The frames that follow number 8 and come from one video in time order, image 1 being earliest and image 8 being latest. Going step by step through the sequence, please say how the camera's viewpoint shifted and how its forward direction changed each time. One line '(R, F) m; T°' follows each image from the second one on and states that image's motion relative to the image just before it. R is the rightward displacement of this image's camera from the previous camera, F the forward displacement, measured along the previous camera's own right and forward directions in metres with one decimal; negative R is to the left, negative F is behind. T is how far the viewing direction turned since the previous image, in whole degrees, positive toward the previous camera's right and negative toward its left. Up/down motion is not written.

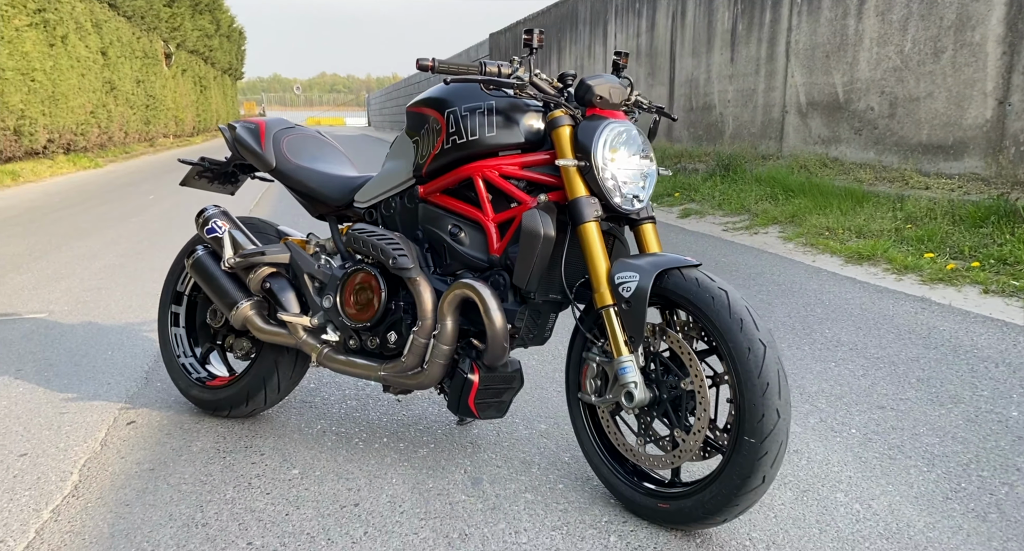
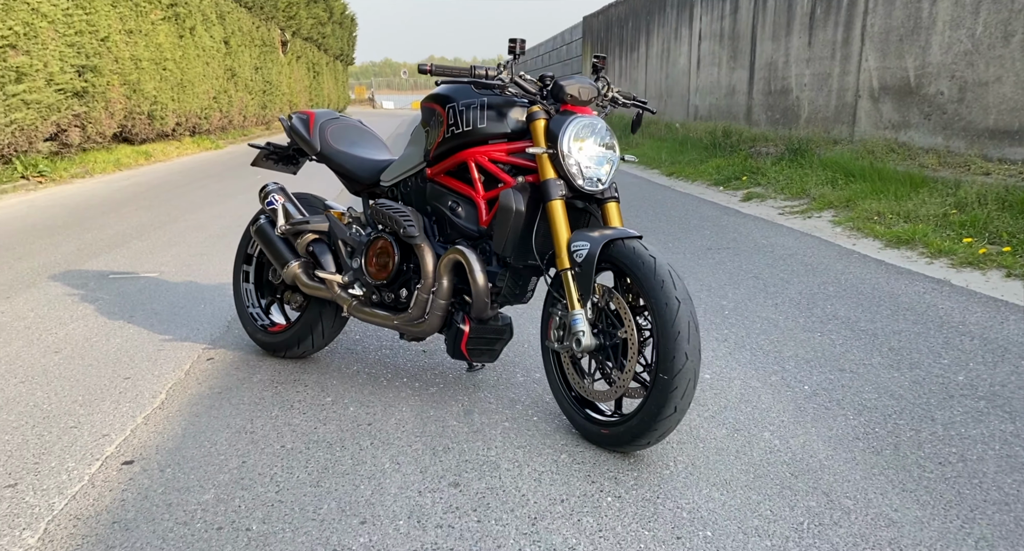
(+0.5, -0.5) m; -7°
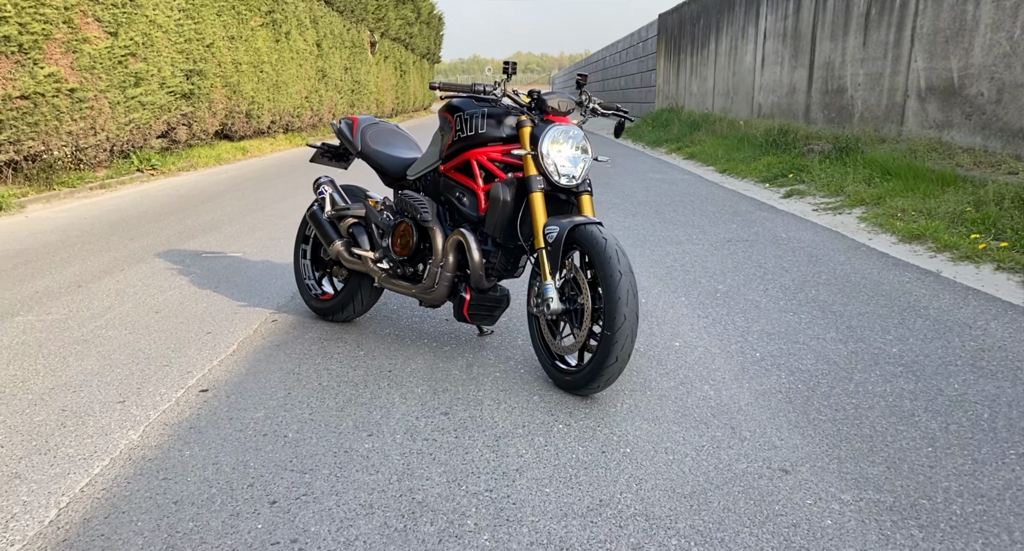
(+0.5, -0.7) m; -6°
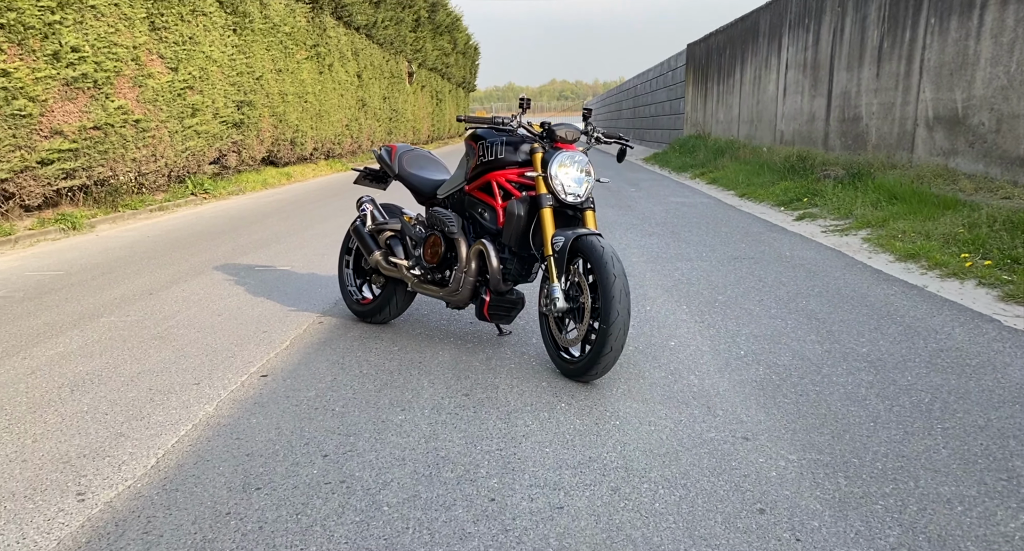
(+0.1, -0.6) m; -2°
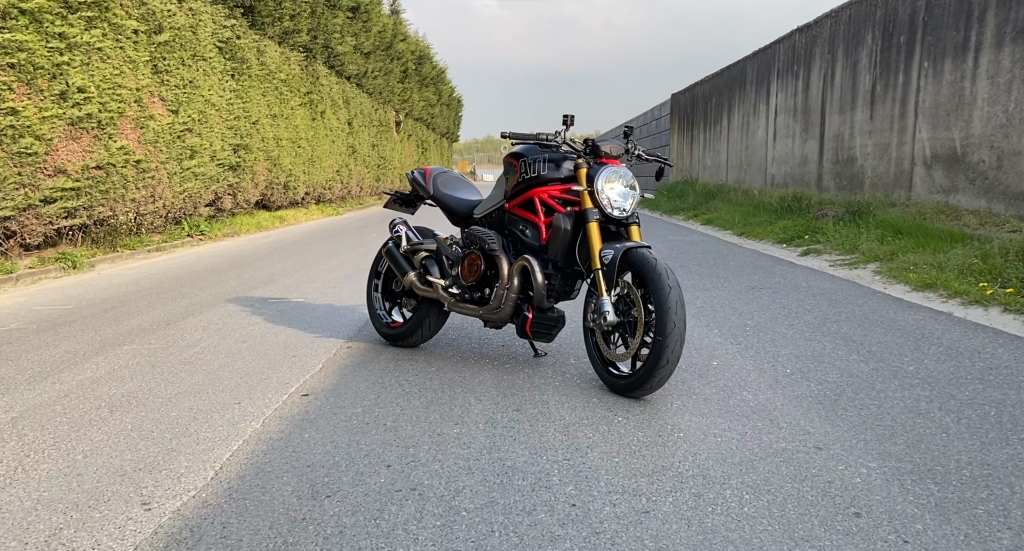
(-0.4, +0.1) m; +2°
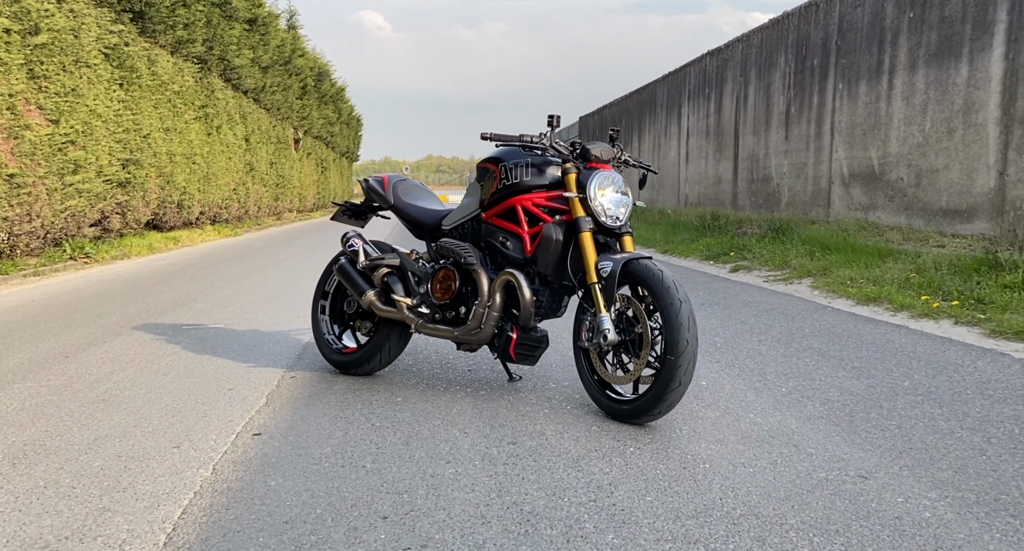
(-0.4, +0.5) m; +8°
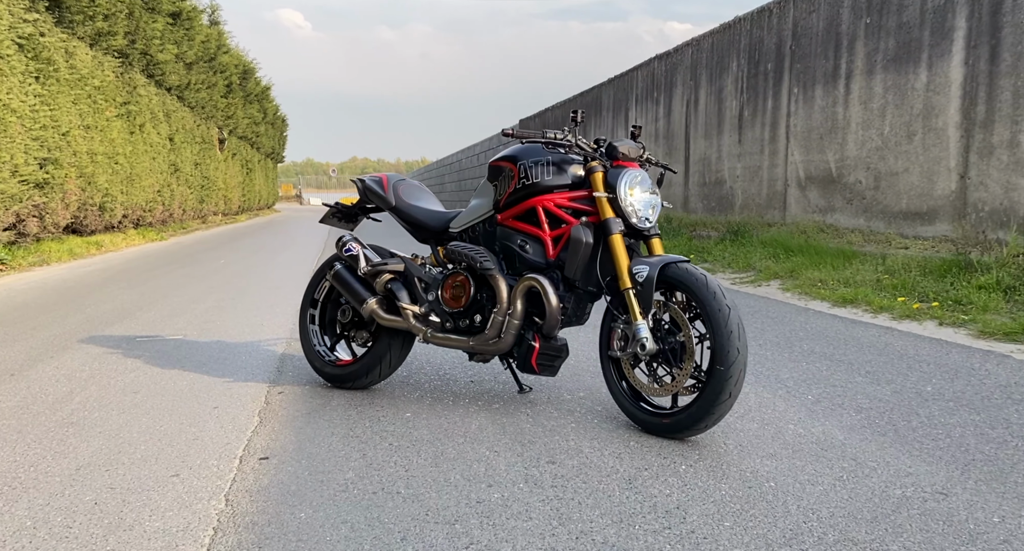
(-0.5, +0.3) m; +5°
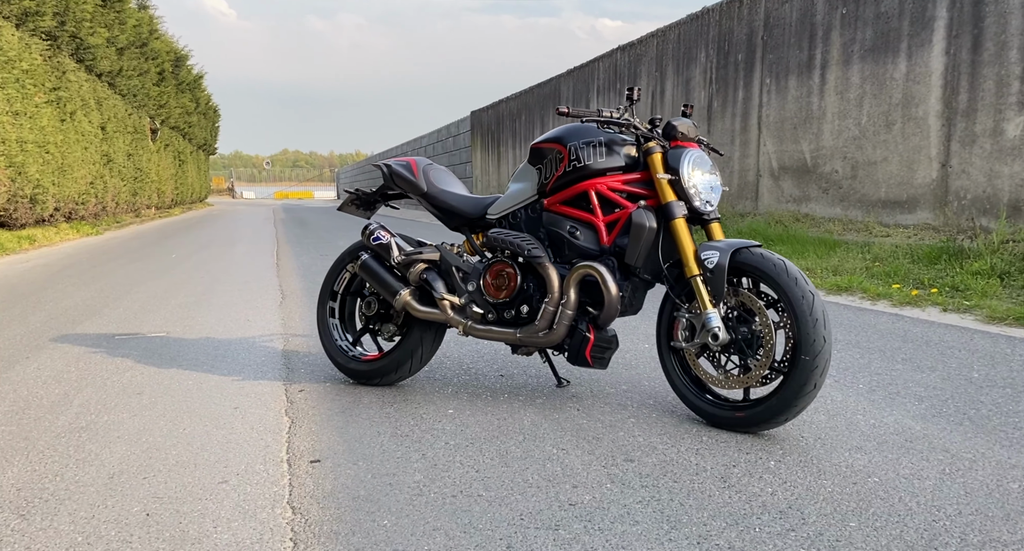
(-0.5, +0.3) m; +5°
